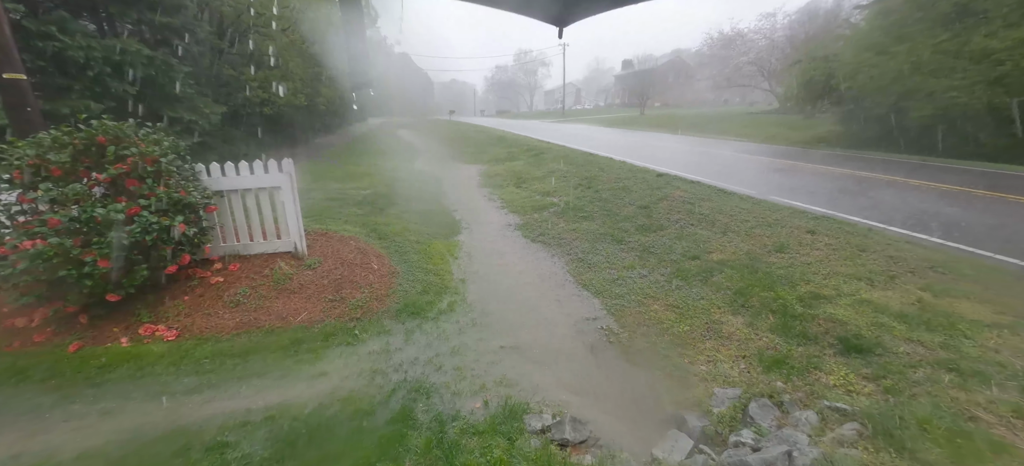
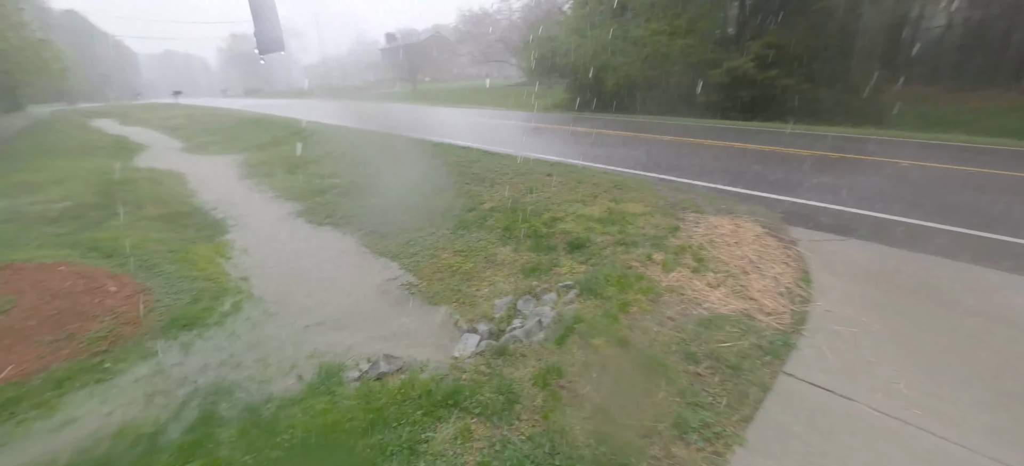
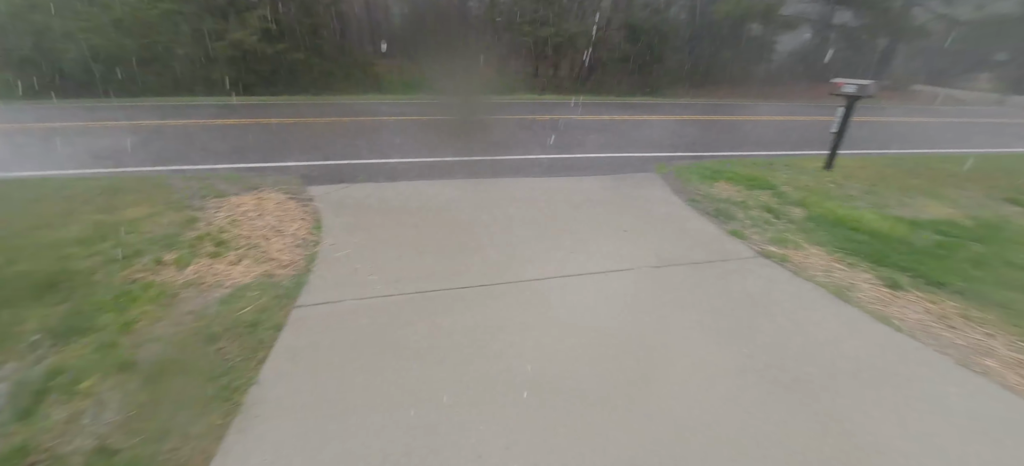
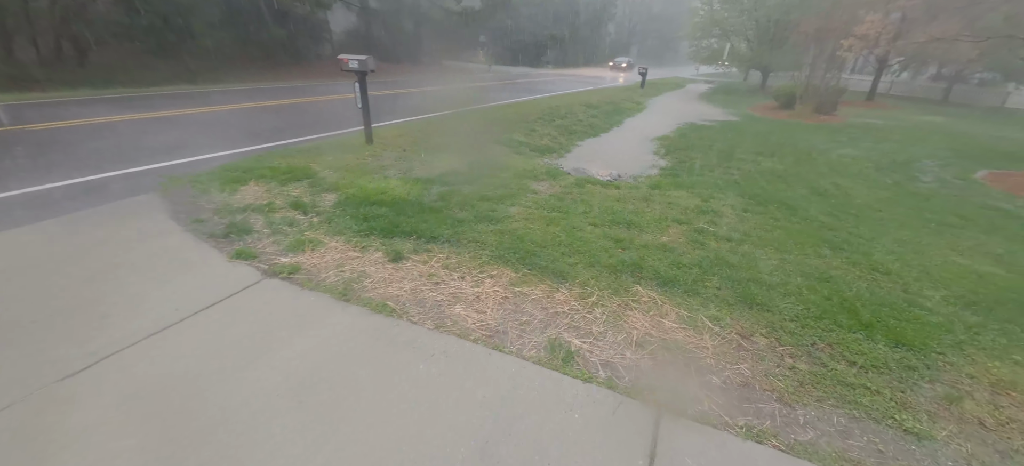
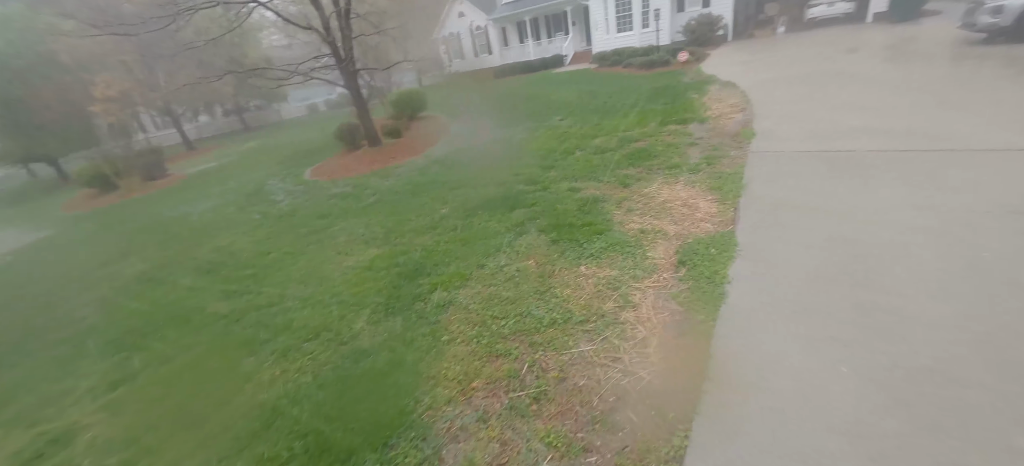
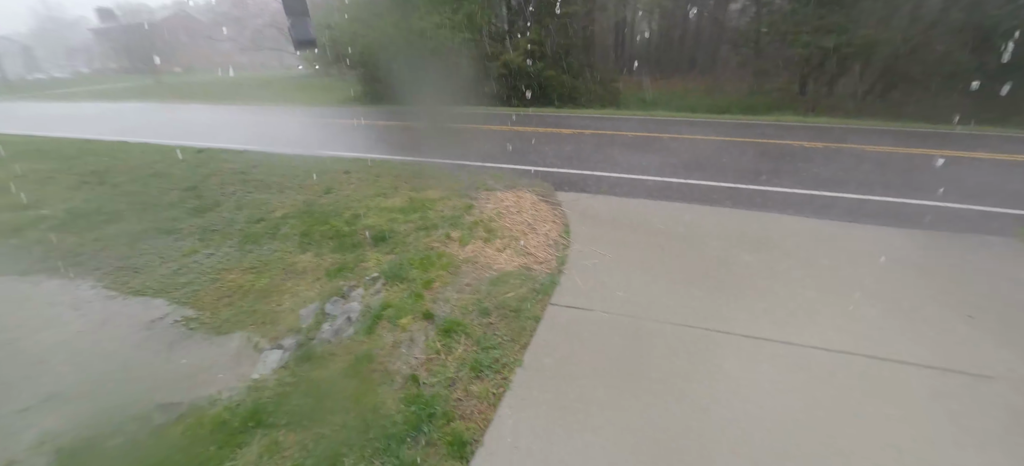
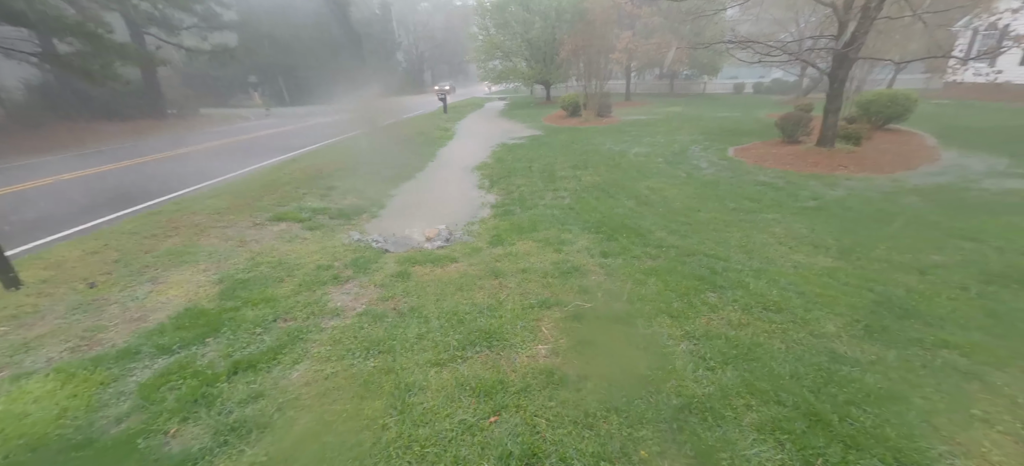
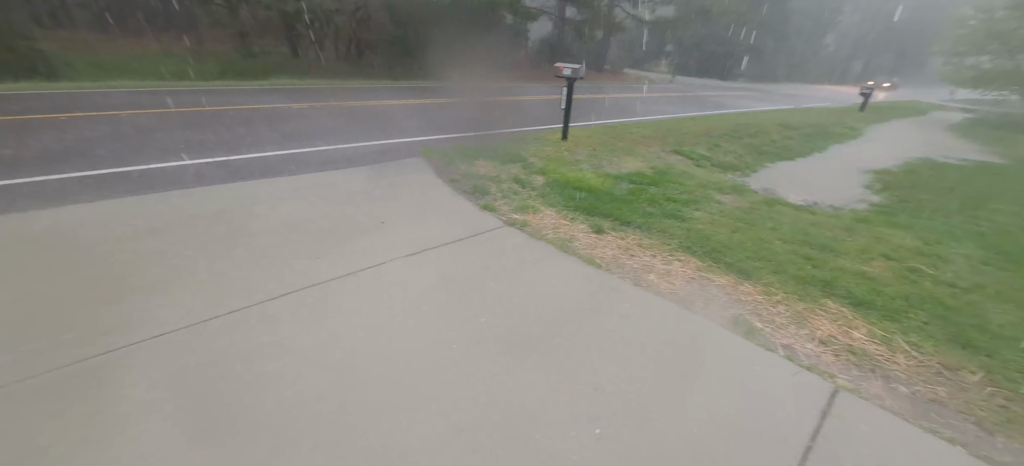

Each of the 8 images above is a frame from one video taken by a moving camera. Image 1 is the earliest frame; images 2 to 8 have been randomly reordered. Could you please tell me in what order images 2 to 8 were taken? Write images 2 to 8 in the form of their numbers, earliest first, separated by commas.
2, 6, 3, 8, 4, 7, 5
